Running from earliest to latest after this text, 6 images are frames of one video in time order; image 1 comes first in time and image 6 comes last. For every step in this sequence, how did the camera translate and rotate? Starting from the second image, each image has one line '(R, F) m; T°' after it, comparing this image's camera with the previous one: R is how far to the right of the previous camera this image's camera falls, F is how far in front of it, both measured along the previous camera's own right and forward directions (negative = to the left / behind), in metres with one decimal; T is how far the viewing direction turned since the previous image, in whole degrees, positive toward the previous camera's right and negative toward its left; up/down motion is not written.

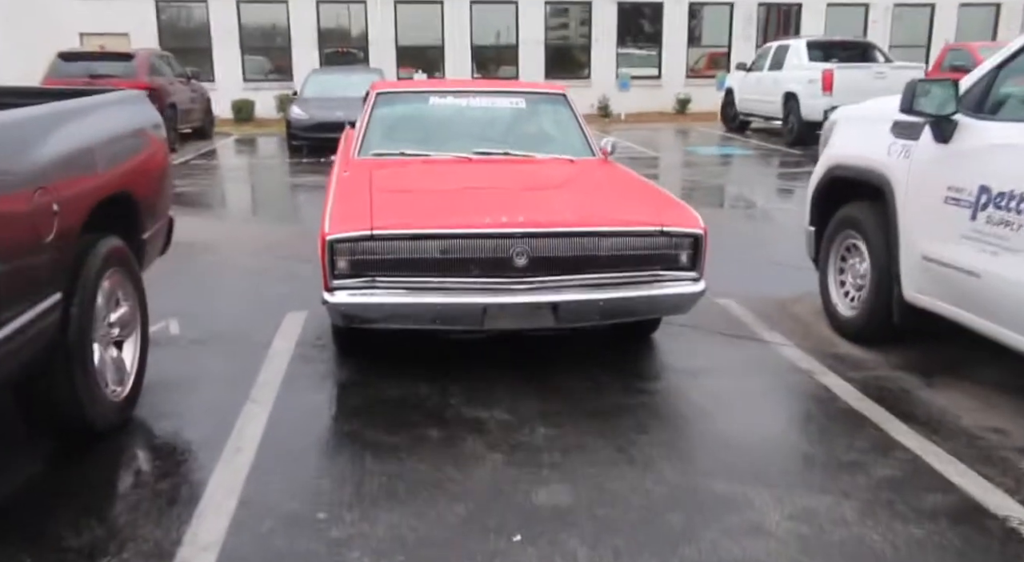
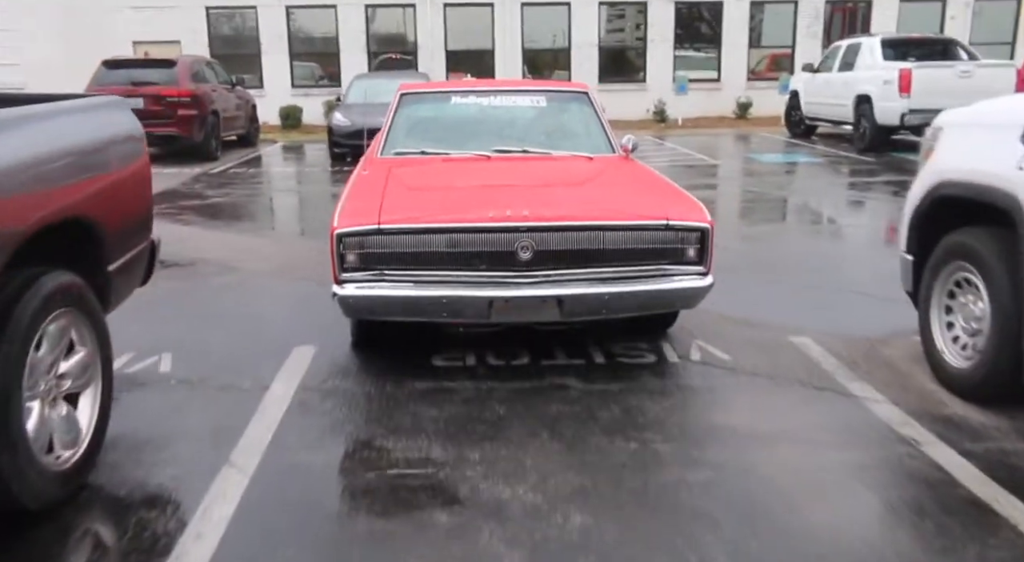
(+0.1, +0.8) m; -3°
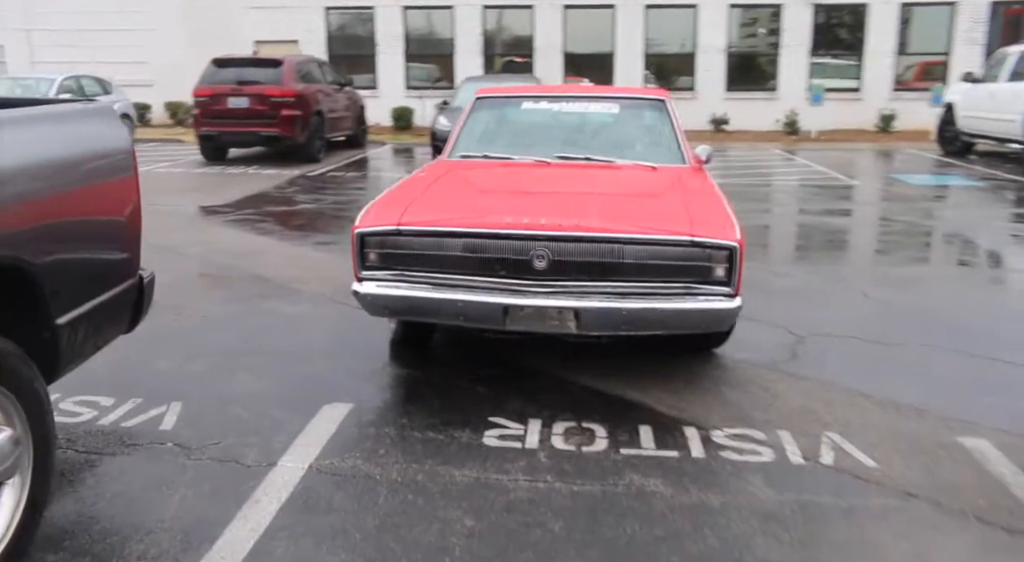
(+0.2, +1.1) m; -7°
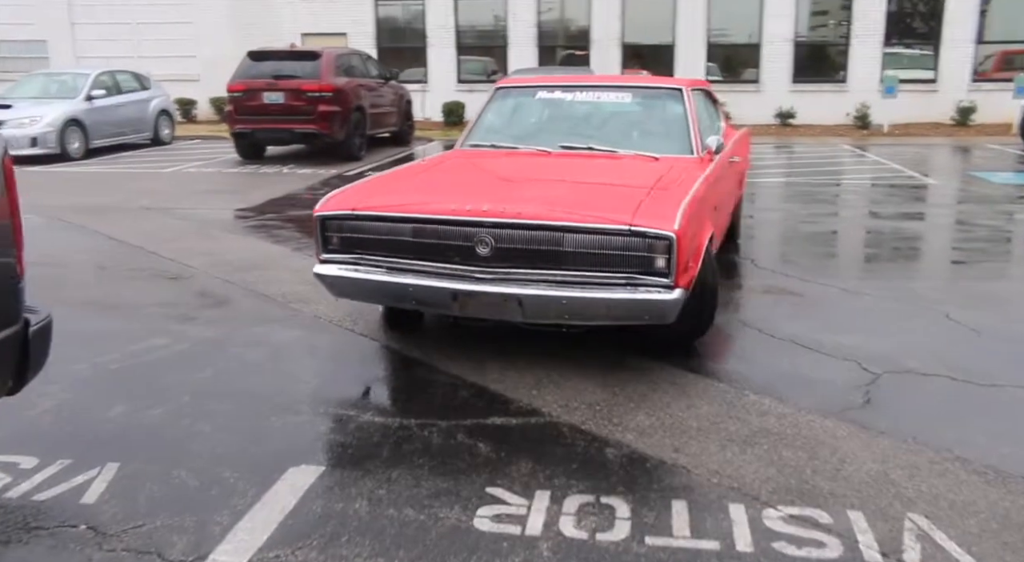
(+0.2, +0.8) m; -4°
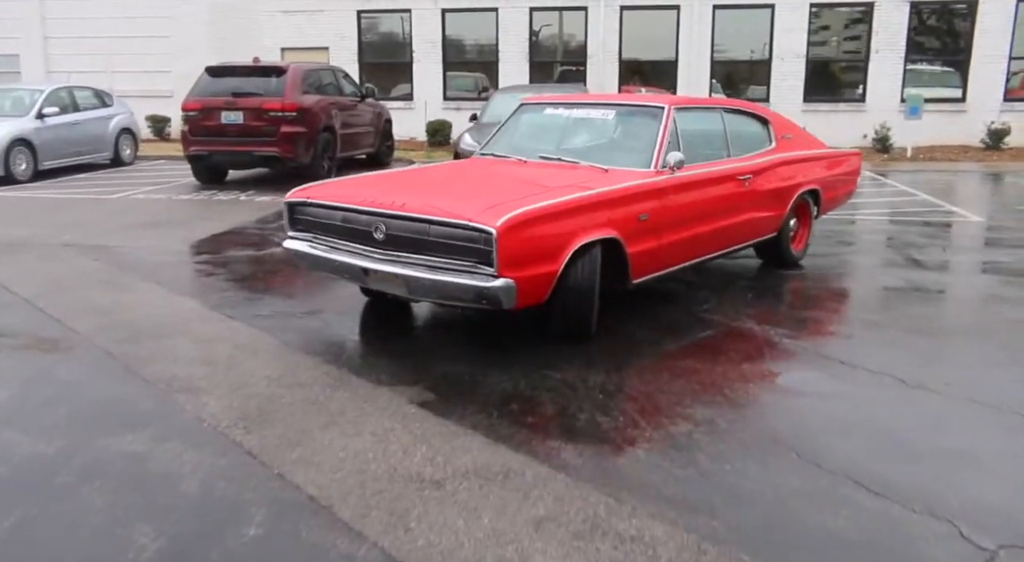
(+0.3, +1.5) m; 0°
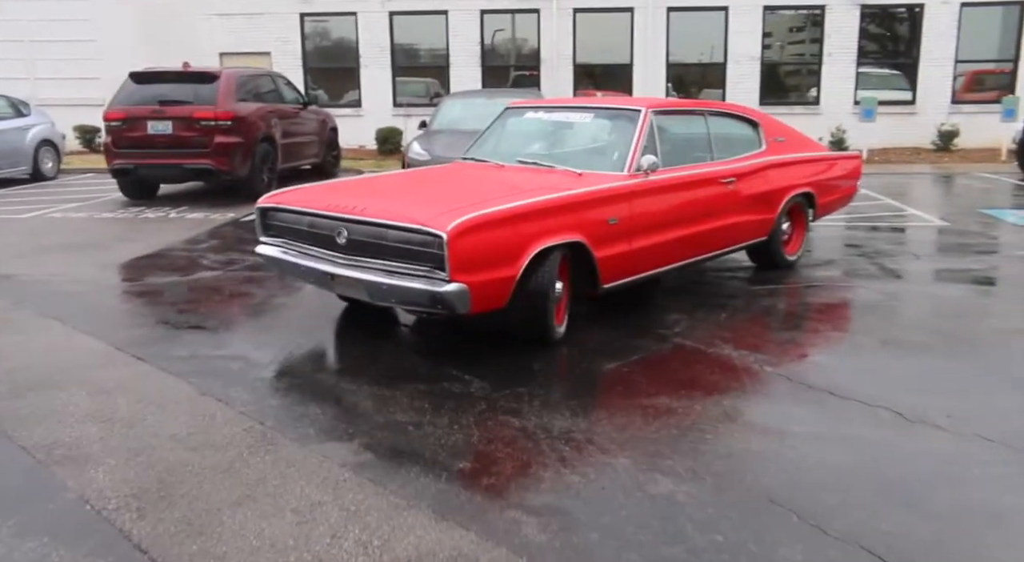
(0.0, +0.7) m; +3°
